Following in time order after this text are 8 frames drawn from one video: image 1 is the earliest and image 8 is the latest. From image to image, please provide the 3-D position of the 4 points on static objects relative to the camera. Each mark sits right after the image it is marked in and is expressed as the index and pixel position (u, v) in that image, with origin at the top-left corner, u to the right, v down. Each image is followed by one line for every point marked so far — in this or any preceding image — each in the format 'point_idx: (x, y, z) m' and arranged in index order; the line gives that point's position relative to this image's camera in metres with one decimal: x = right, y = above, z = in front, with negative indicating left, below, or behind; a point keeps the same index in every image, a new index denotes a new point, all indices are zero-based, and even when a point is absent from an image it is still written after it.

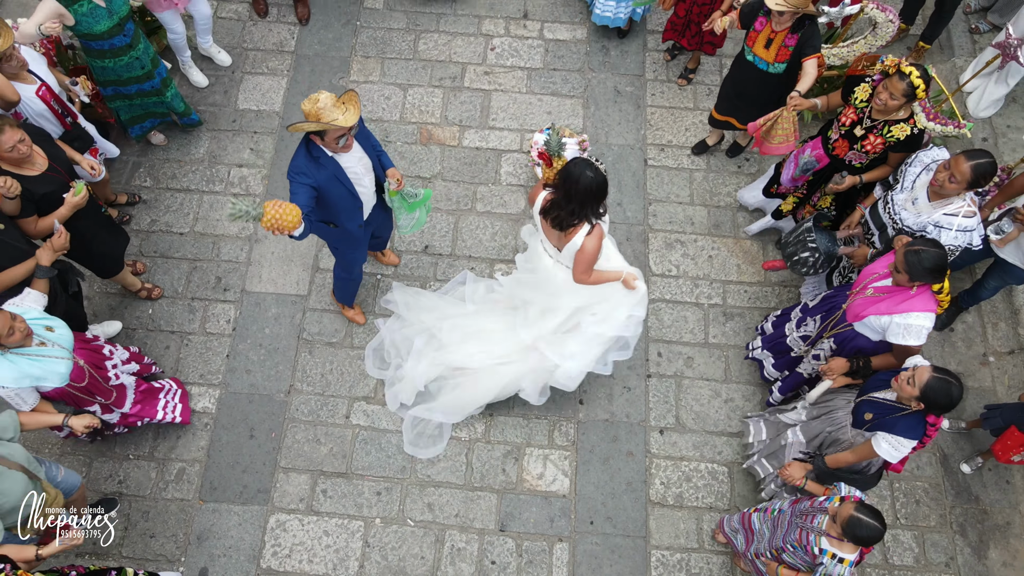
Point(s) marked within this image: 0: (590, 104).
0: (+0.5, +1.2, +4.9) m
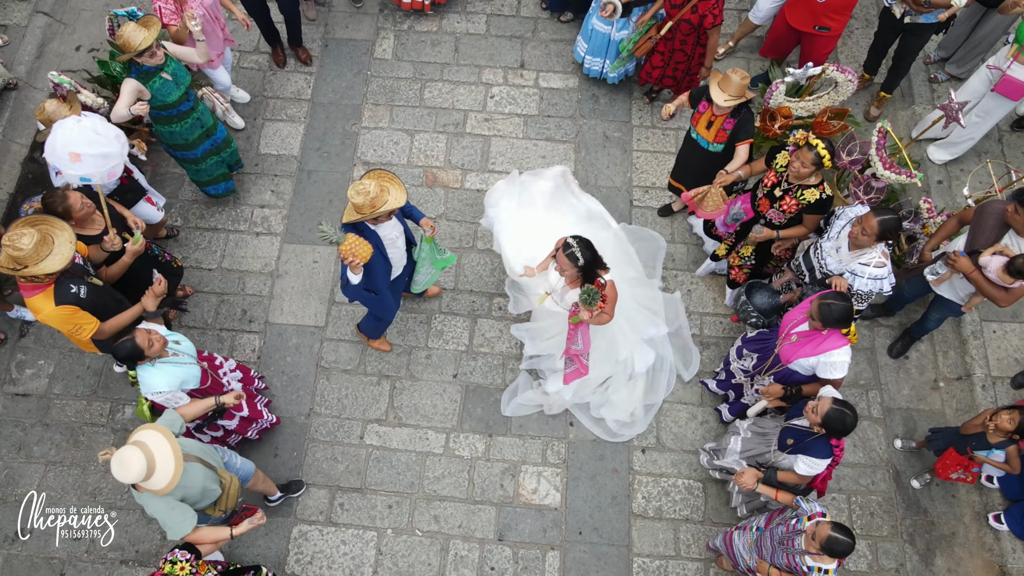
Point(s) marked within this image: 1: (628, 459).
0: (+0.5, +1.0, +5.3) m
1: (+0.7, -1.0, +4.4) m
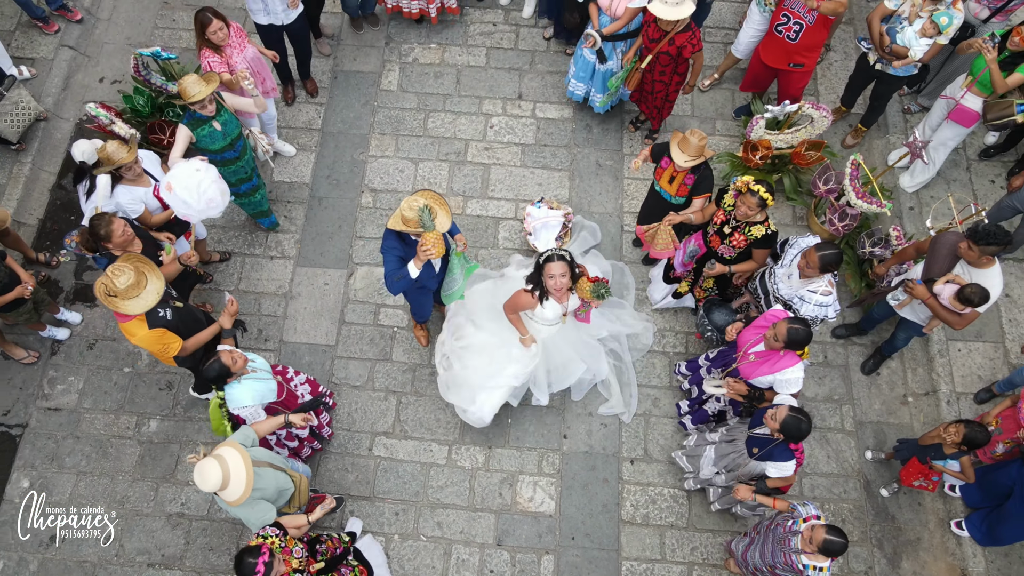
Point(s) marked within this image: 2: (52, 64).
0: (+0.5, +0.8, +5.6) m
1: (+0.7, -1.1, +4.7) m
2: (-3.8, +1.9, +6.3) m
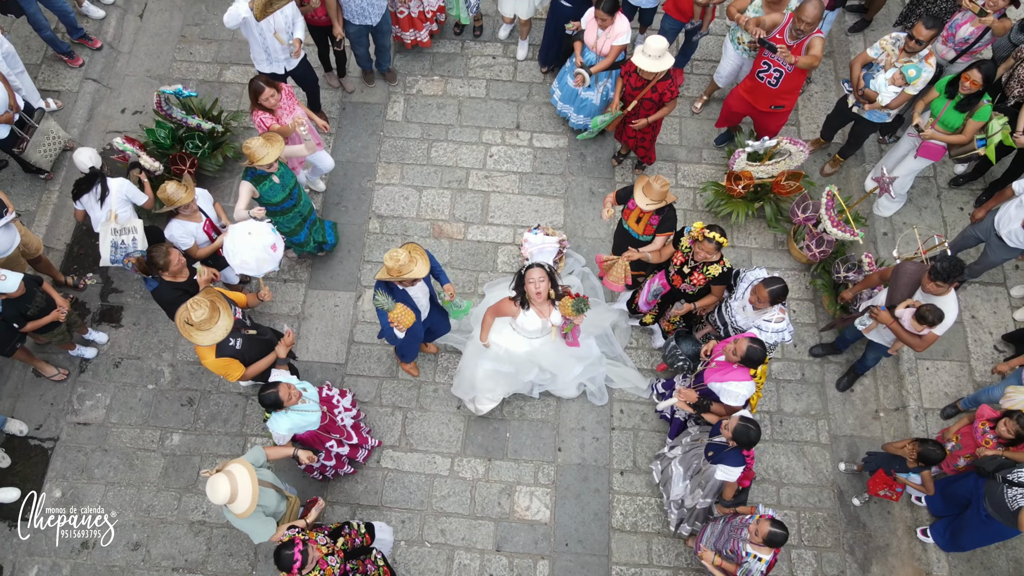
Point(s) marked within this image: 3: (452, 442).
0: (+0.5, +0.7, +6.0) m
1: (+0.6, -1.3, +5.1) m
2: (-3.8, +1.7, +6.7) m
3: (-0.4, -1.1, +5.2) m
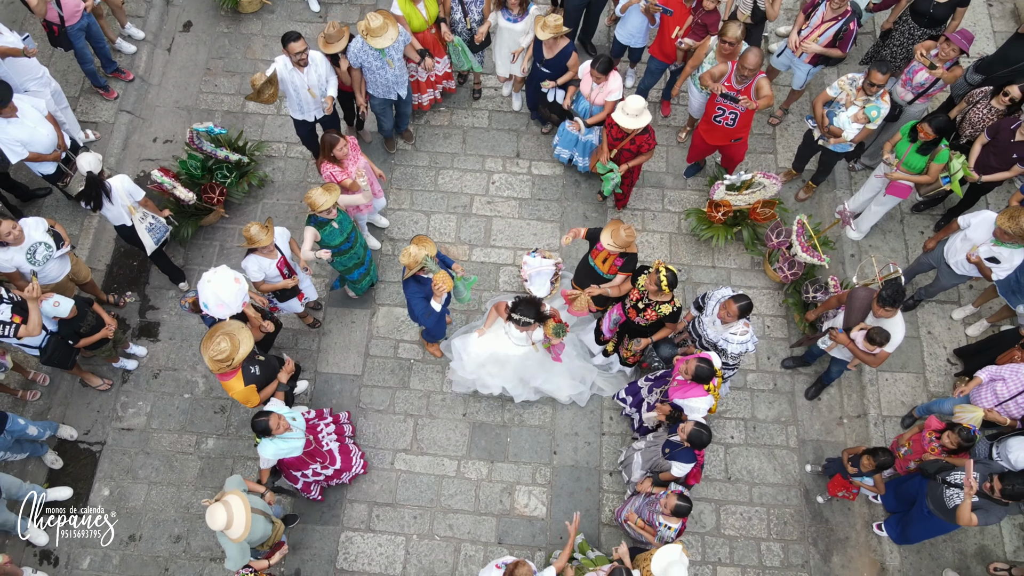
0: (+0.5, +0.5, +6.6) m
1: (+0.6, -1.4, +5.6) m
2: (-3.8, +1.6, +7.3) m
3: (-0.4, -1.2, +5.8) m
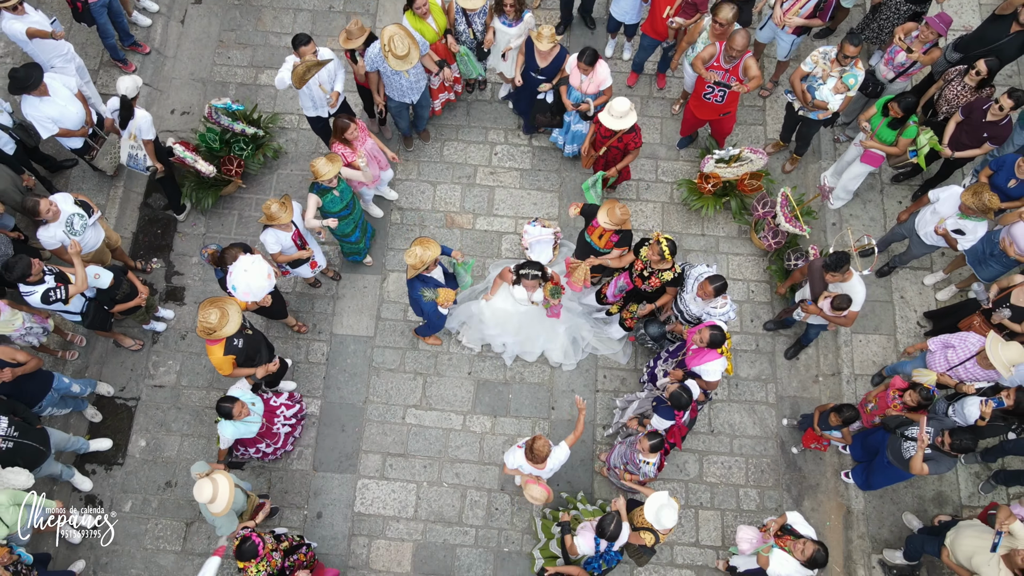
0: (+0.5, +0.8, +7.0) m
1: (+0.7, -1.2, +6.2) m
2: (-3.8, +1.9, +7.6) m
3: (-0.4, -0.9, +6.3) m
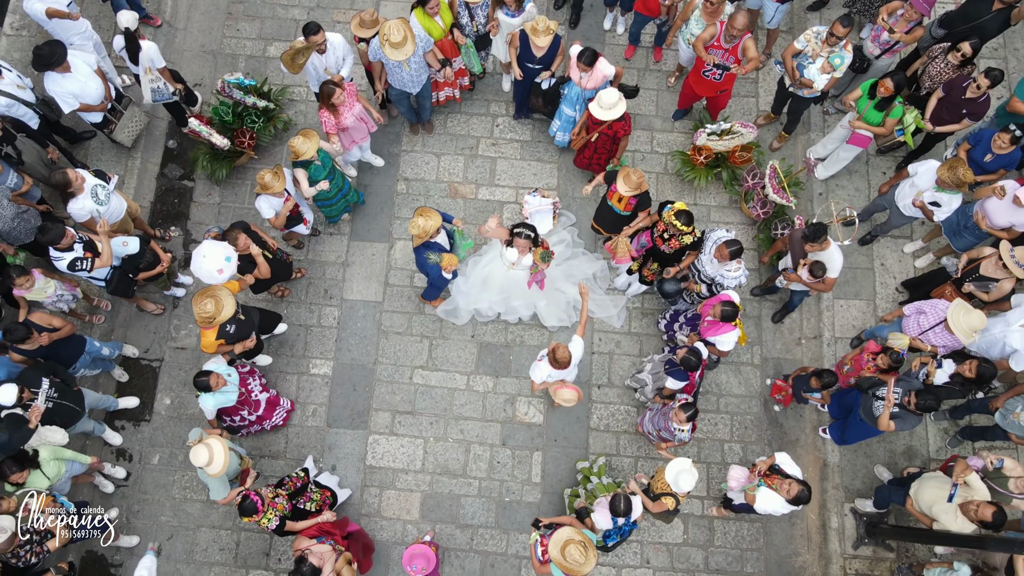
0: (+0.5, +1.2, +7.3) m
1: (+0.7, -0.9, +6.6) m
2: (-3.8, +2.3, +7.9) m
3: (-0.4, -0.7, +6.7) m
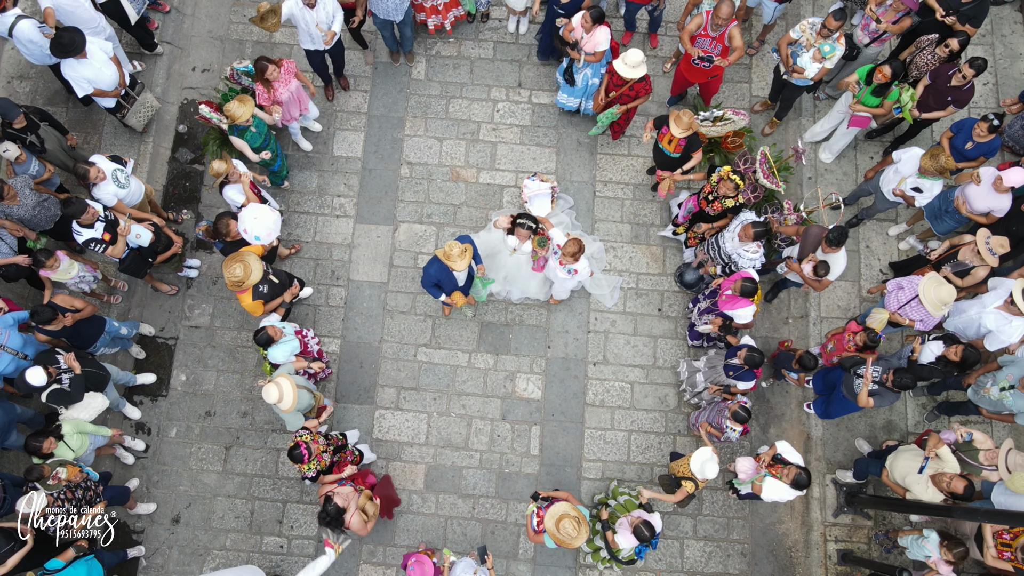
0: (+0.5, +1.3, +7.5) m
1: (+0.7, -0.7, +6.9) m
2: (-3.8, +2.5, +8.1) m
3: (-0.4, -0.5, +7.0) m
